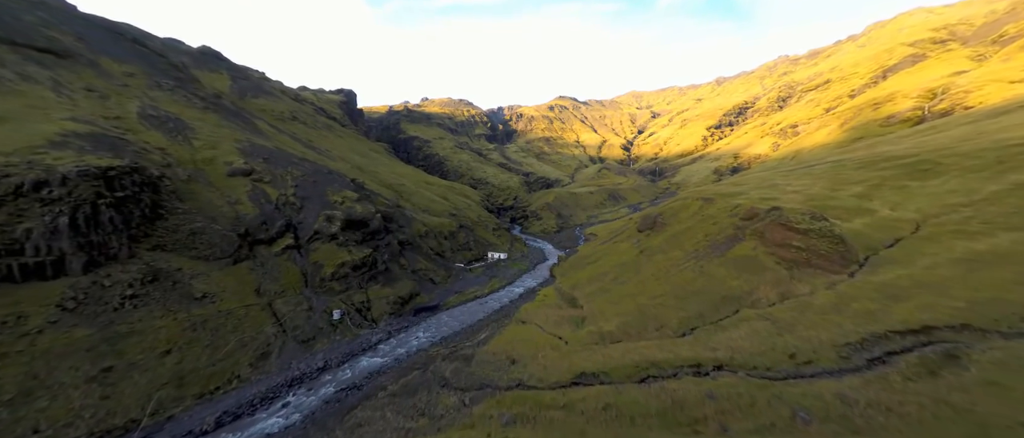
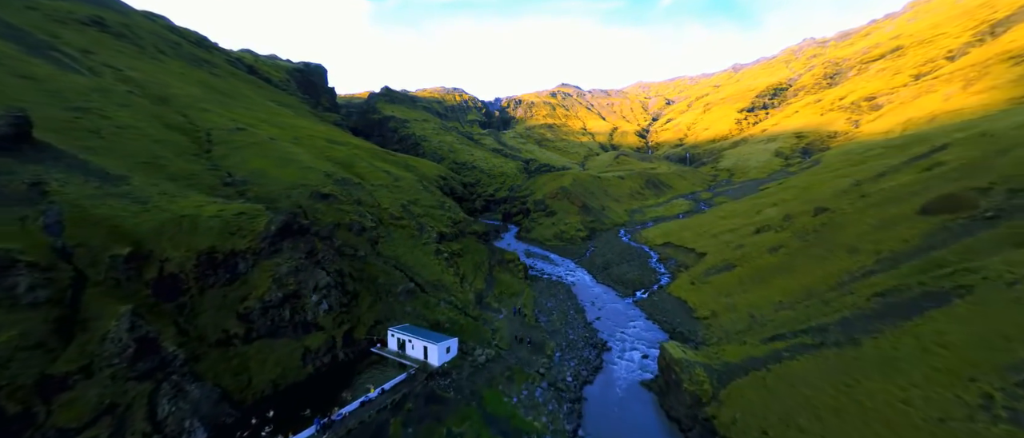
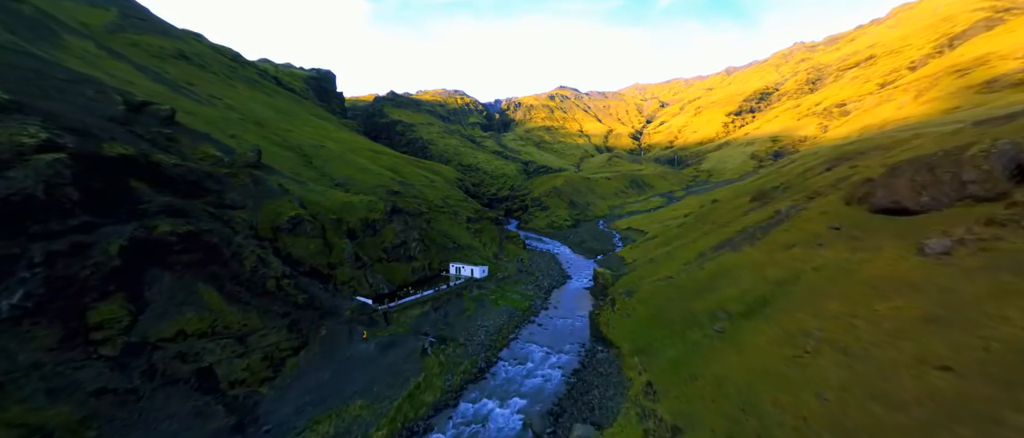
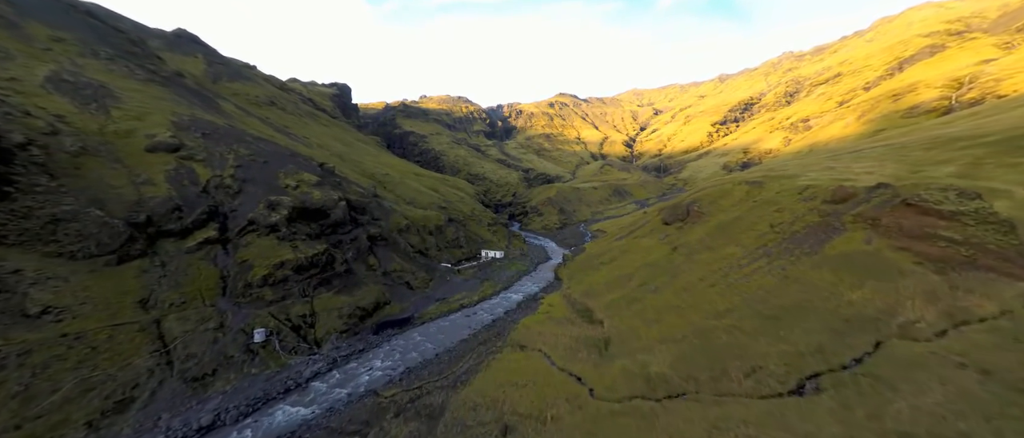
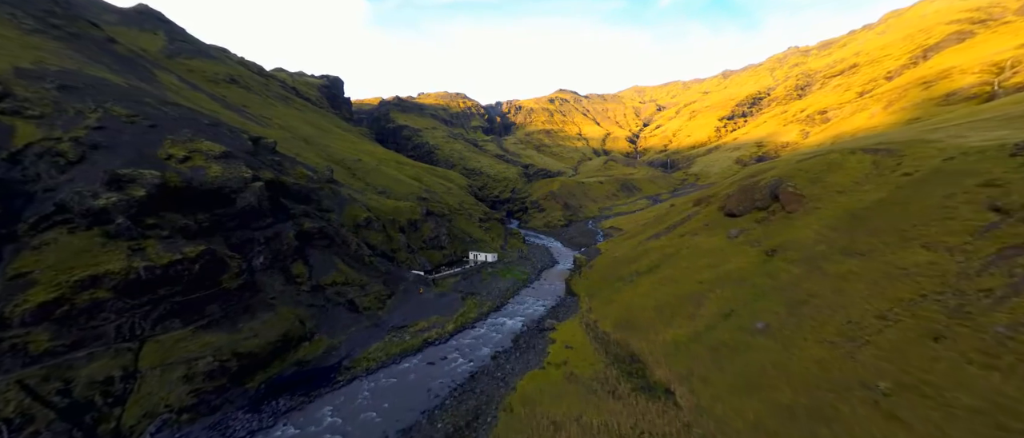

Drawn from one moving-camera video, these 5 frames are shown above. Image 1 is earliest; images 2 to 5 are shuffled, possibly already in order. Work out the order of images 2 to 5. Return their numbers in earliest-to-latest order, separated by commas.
4, 5, 3, 2
